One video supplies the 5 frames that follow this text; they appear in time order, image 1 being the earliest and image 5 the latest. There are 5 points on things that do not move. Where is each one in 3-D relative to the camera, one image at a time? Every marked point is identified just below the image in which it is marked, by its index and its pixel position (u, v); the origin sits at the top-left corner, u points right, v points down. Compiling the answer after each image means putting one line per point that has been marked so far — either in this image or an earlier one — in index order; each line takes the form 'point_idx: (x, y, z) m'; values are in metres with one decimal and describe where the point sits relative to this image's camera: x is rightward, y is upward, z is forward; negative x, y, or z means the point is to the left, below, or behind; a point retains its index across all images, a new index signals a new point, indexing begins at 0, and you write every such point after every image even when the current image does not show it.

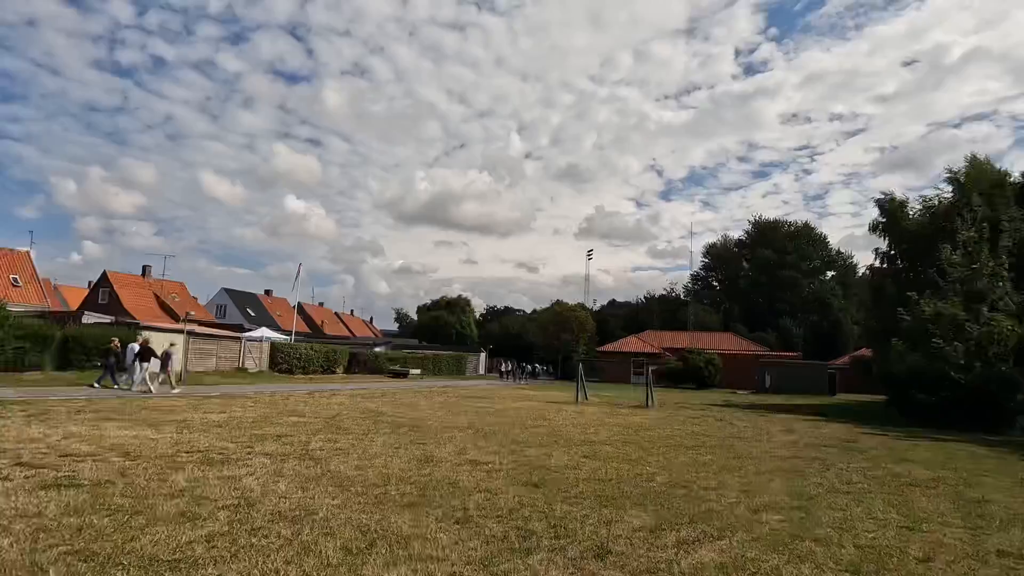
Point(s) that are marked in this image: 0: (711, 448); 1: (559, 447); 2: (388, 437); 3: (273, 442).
0: (+3.8, -3.1, +13.6) m
1: (+0.8, -2.9, +12.9) m
2: (-2.3, -2.8, +13.3) m
3: (-3.9, -2.5, +11.6) m
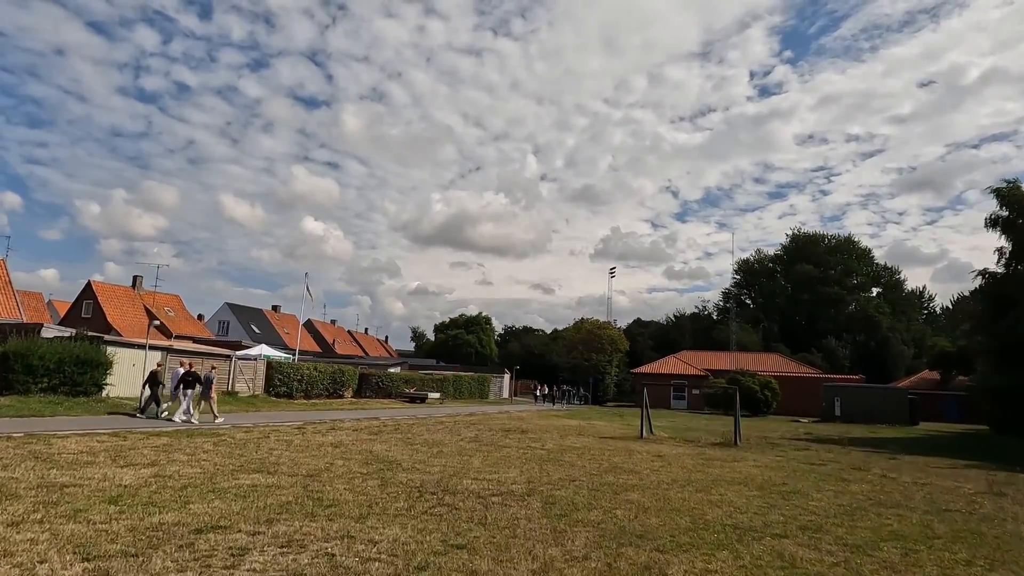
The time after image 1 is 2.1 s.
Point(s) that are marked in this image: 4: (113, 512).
0: (+5.0, -2.8, +7.6) m
1: (+2.0, -2.6, +7.0) m
2: (-1.1, -2.5, +7.5) m
3: (-2.8, -2.2, +5.8) m
4: (-4.2, -2.4, +7.5) m
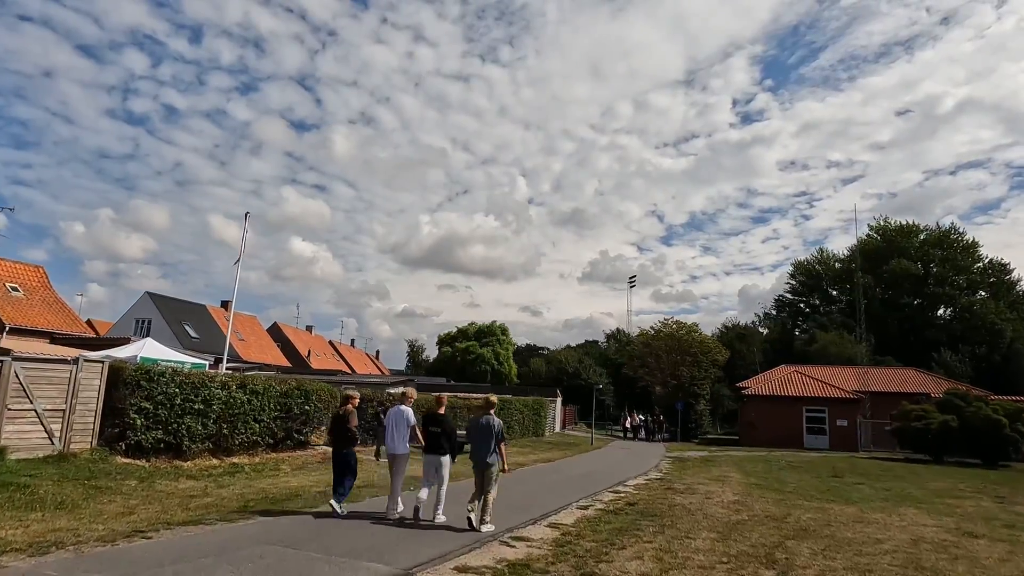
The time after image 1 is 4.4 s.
0: (+9.4, -0.1, -12.0) m
1: (+6.4, +0.2, -12.7) m
2: (+3.2, +0.3, -12.2) m
3: (+1.7, +0.7, -13.9) m
4: (+0.2, +0.4, -12.2) m
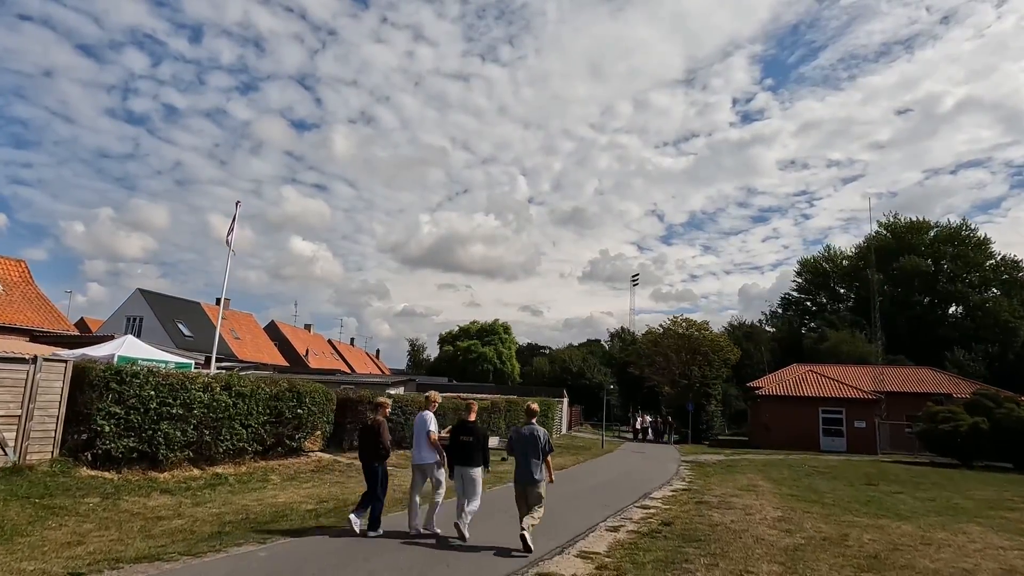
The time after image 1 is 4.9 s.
0: (+9.6, +0.1, -13.5) m
1: (+6.7, +0.4, -14.2) m
2: (+3.5, +0.4, -13.8) m
3: (+1.9, +0.8, -15.4) m
4: (+0.4, +0.6, -13.8) m
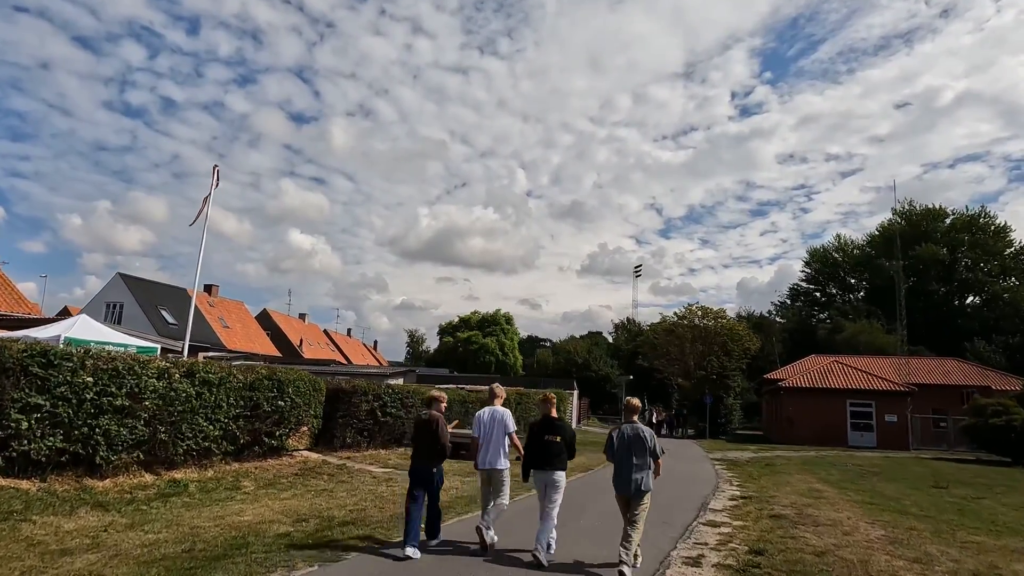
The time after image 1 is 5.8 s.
0: (+10.1, +0.4, -16.2) m
1: (+7.2, +0.7, -16.9) m
2: (+4.0, +0.8, -16.5) m
3: (+2.4, +1.1, -18.1) m
4: (+0.9, +0.9, -16.5) m
